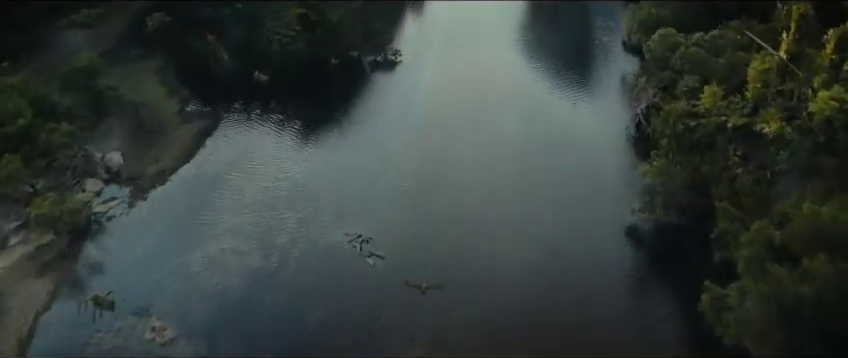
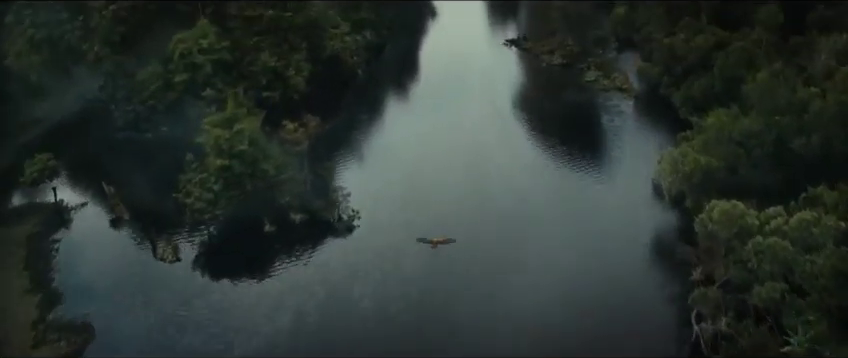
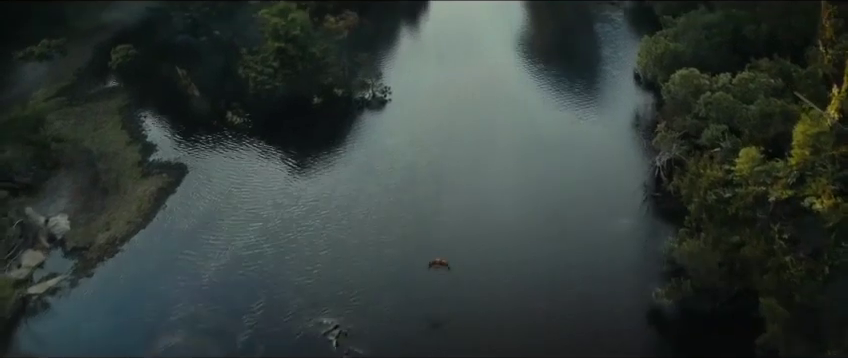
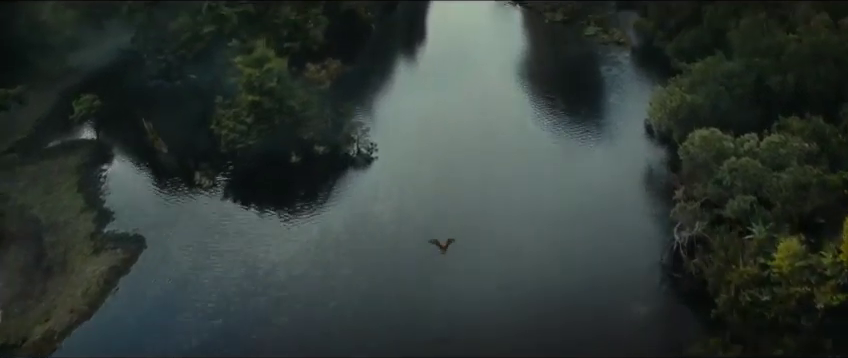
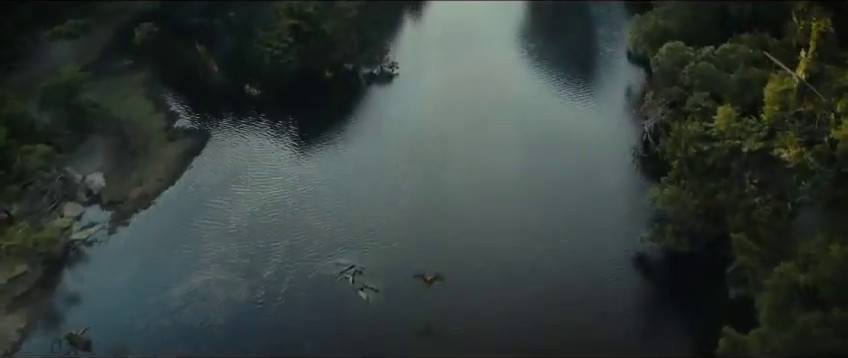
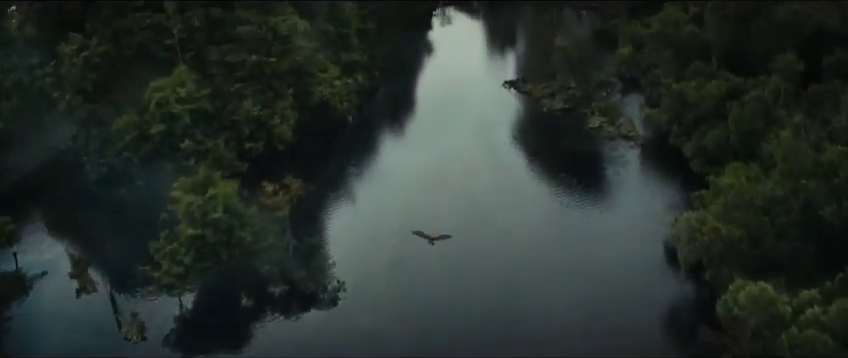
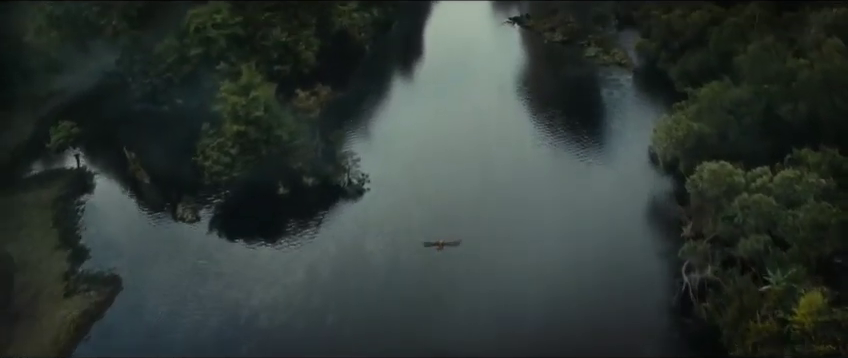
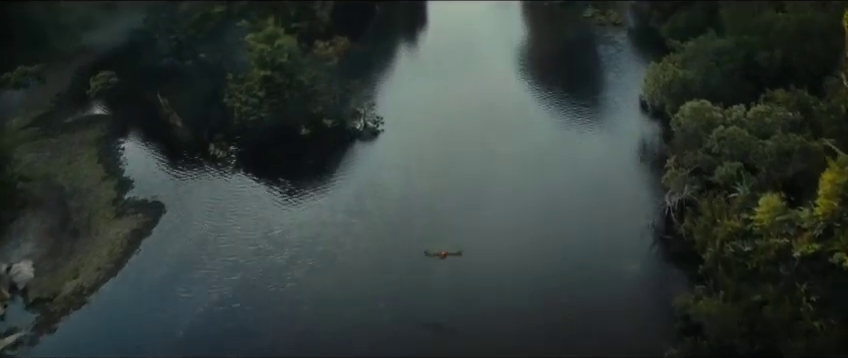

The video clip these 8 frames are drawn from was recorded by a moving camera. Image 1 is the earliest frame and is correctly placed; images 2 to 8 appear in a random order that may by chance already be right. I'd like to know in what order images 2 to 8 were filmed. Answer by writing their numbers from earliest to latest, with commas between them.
5, 3, 8, 4, 7, 2, 6
